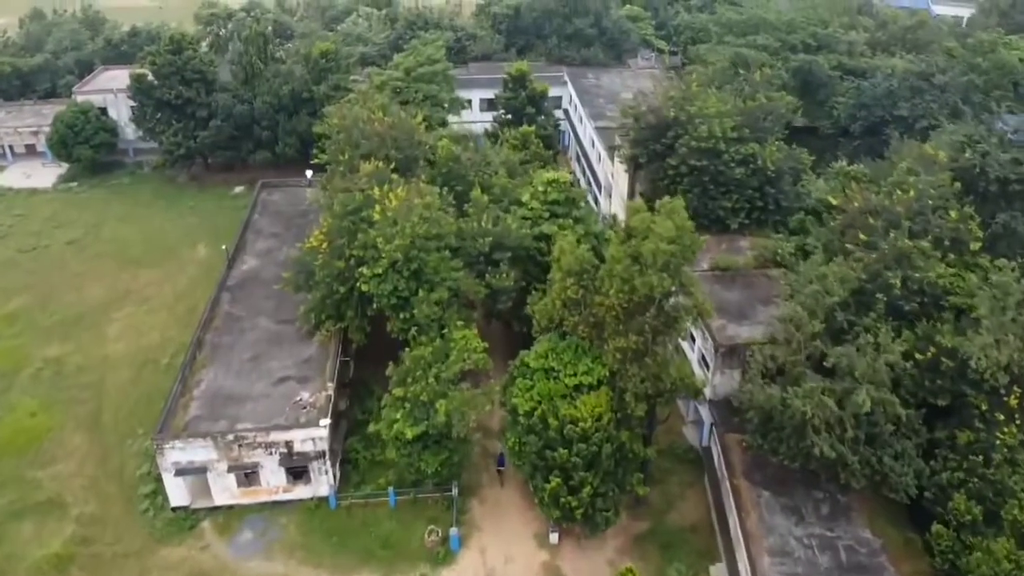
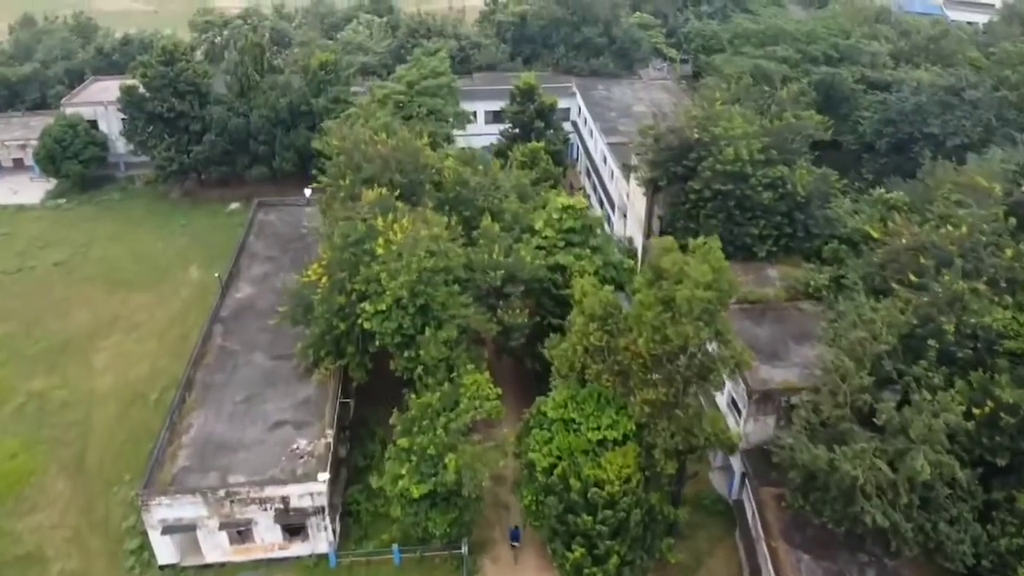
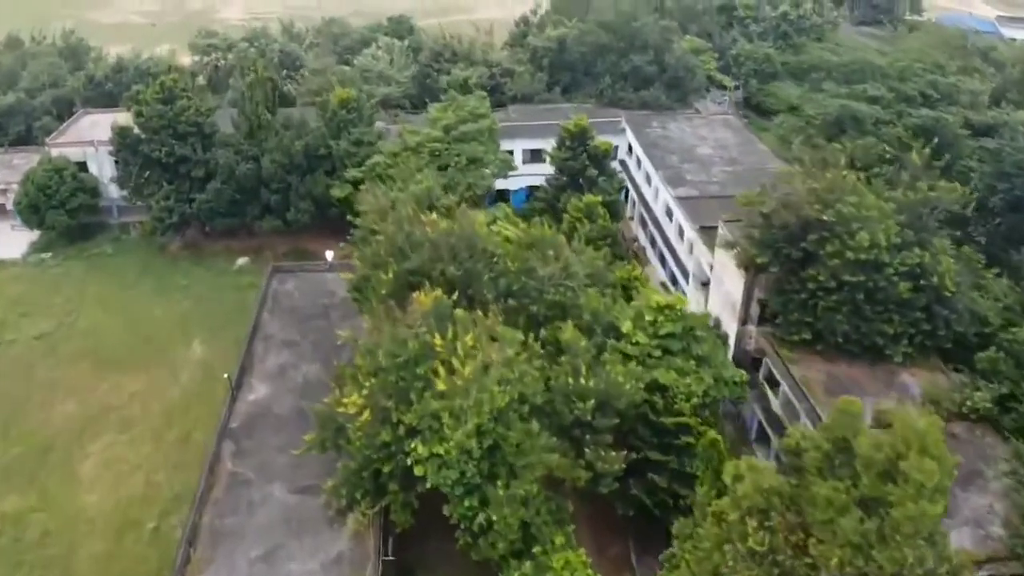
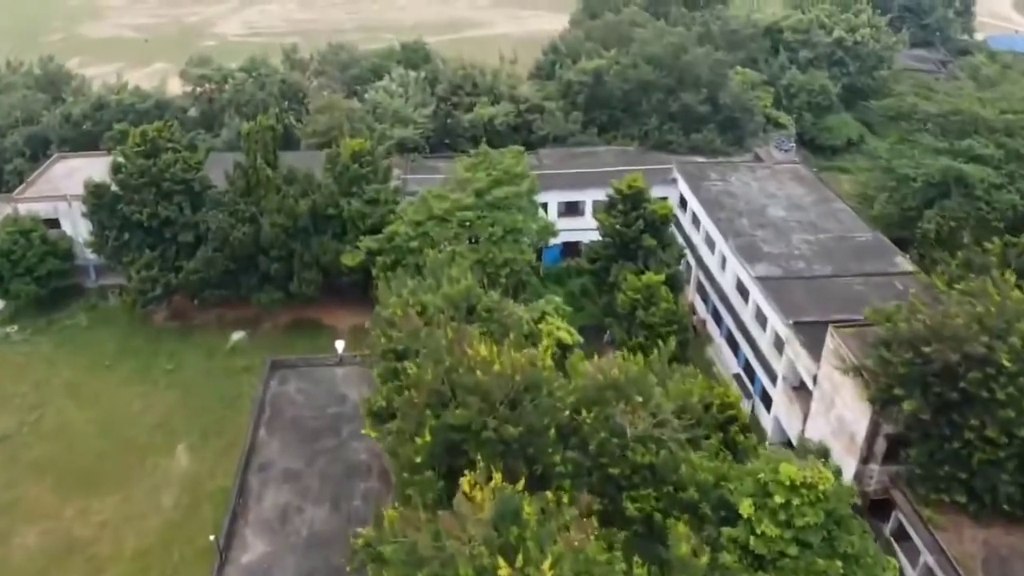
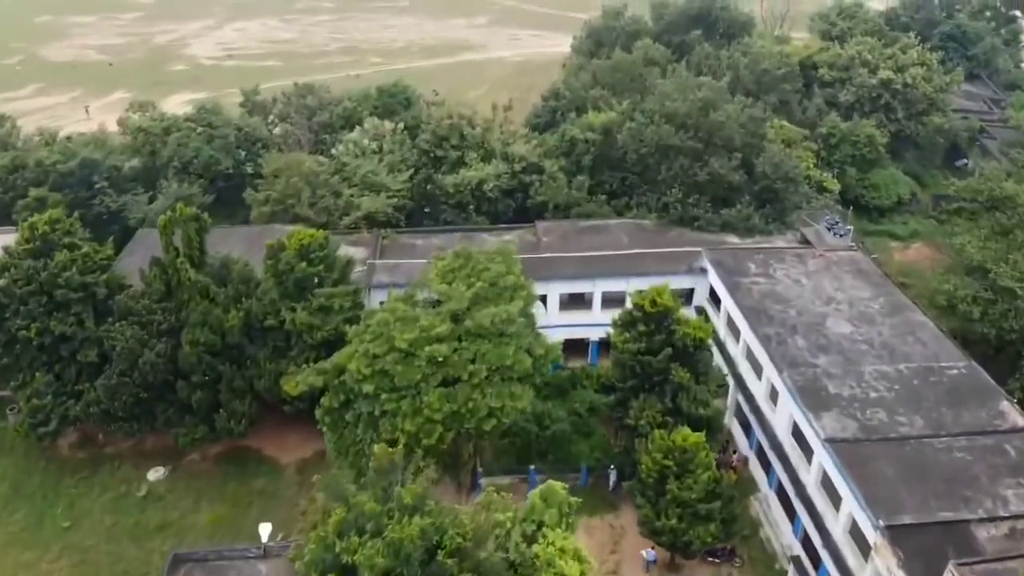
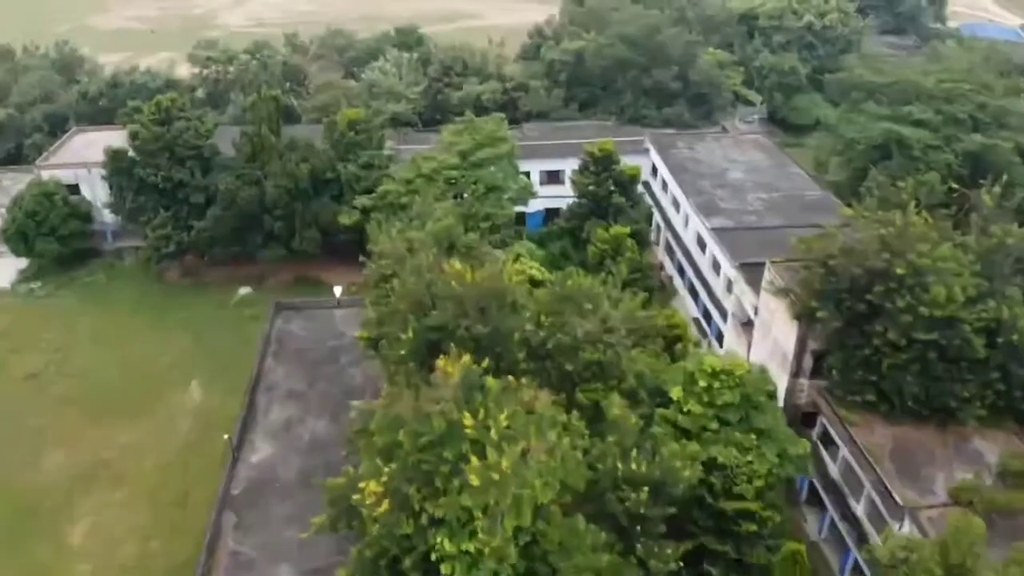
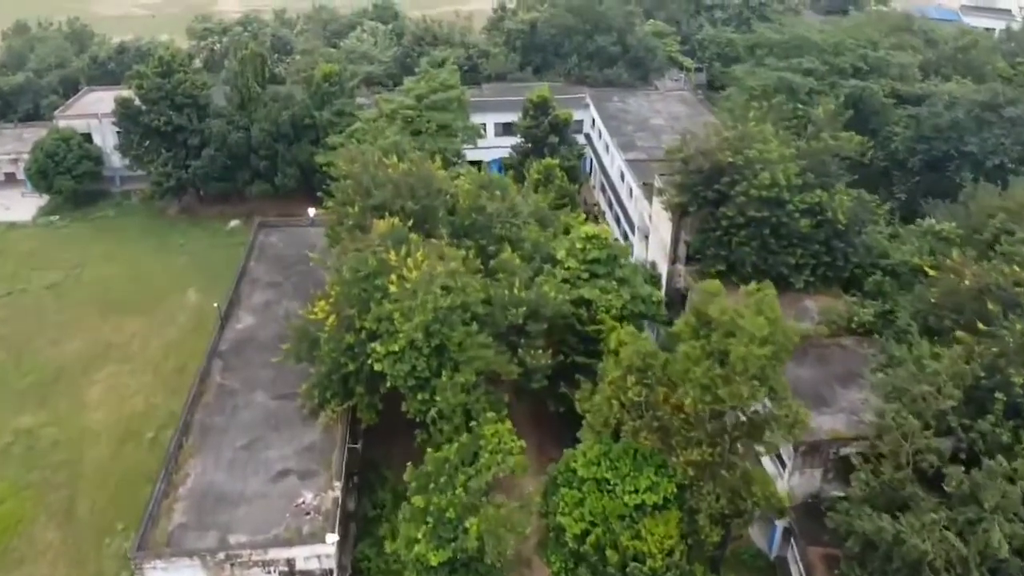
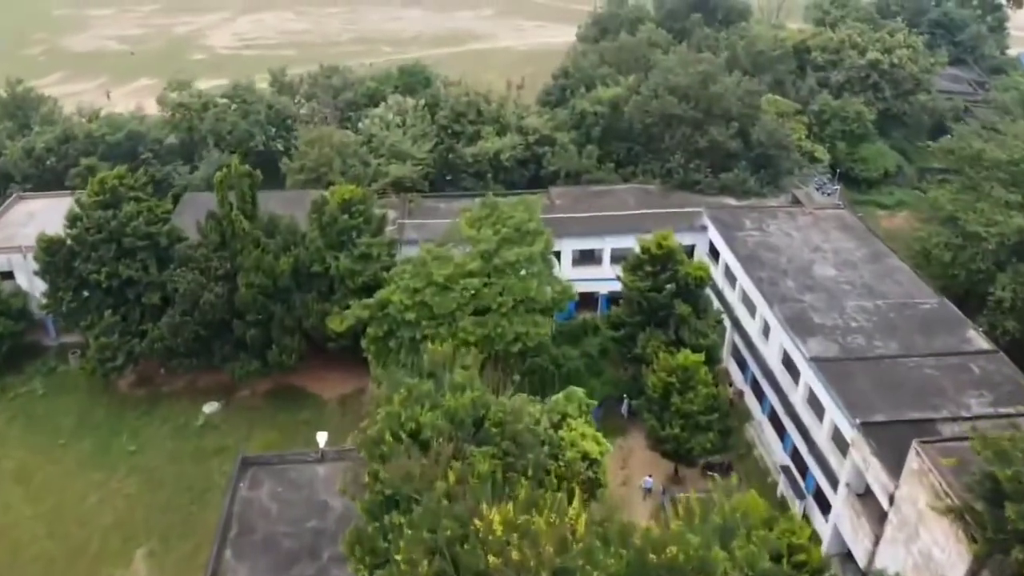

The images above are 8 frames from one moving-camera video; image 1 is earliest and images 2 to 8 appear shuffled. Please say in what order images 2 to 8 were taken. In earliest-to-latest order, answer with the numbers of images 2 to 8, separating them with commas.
2, 7, 3, 6, 4, 8, 5
